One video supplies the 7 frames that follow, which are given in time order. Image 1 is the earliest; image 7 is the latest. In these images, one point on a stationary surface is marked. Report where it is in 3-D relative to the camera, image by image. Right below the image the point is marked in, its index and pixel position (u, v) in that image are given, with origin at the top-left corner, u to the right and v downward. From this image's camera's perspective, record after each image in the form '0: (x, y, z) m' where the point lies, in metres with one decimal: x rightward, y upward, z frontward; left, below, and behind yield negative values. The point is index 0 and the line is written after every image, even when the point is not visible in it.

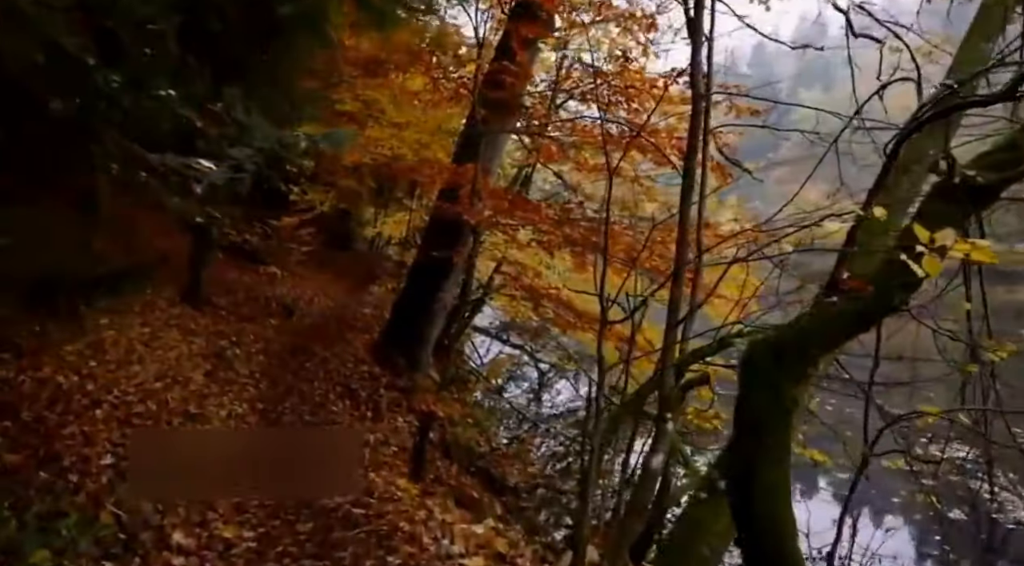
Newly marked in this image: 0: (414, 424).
0: (-1.4, -2.0, +11.9) m
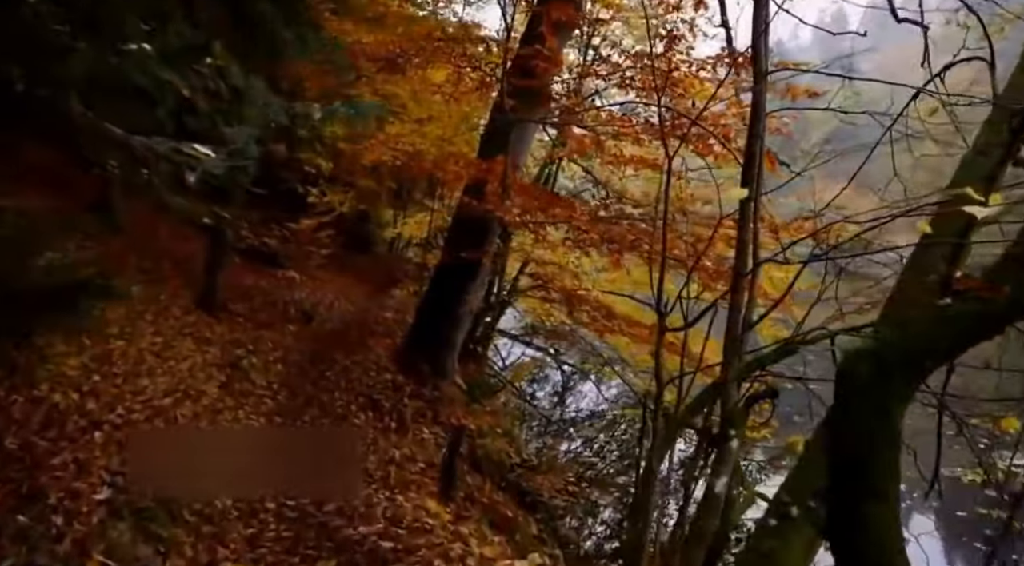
0: (-1.0, -2.1, +11.2) m
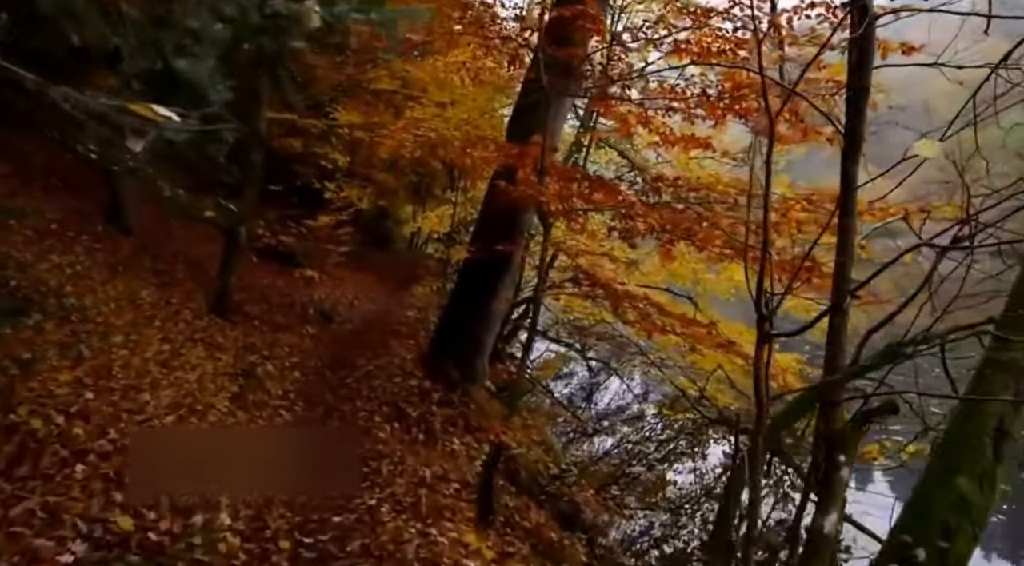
0: (-0.5, -2.0, +10.2) m
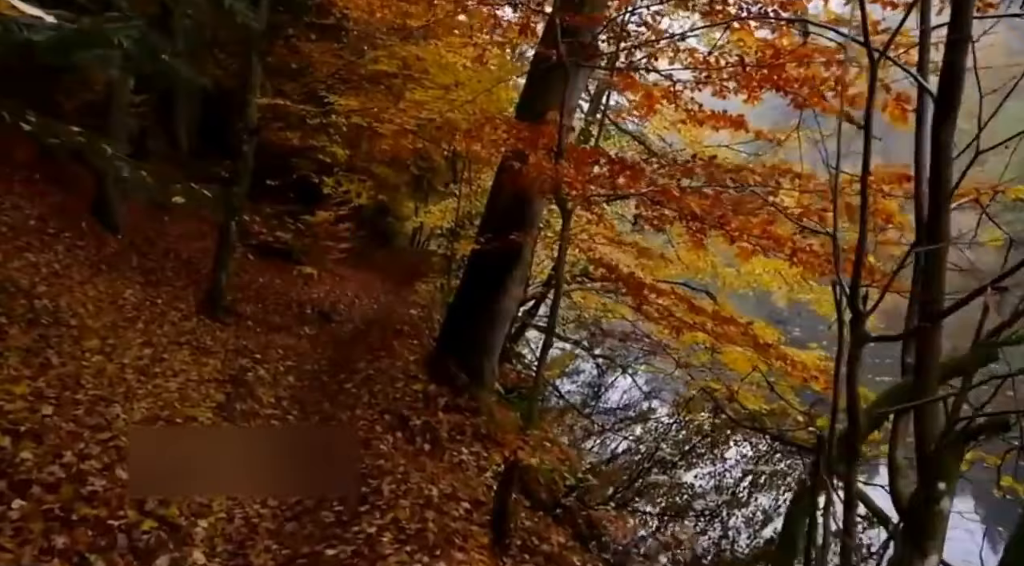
0: (-0.3, -2.0, +9.4) m
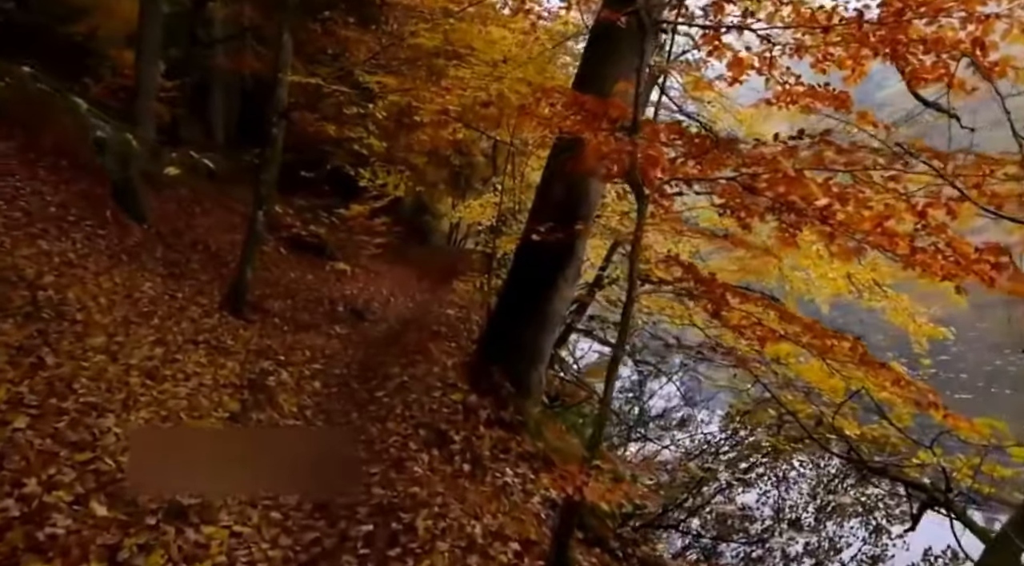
0: (+0.2, -2.0, +8.2) m
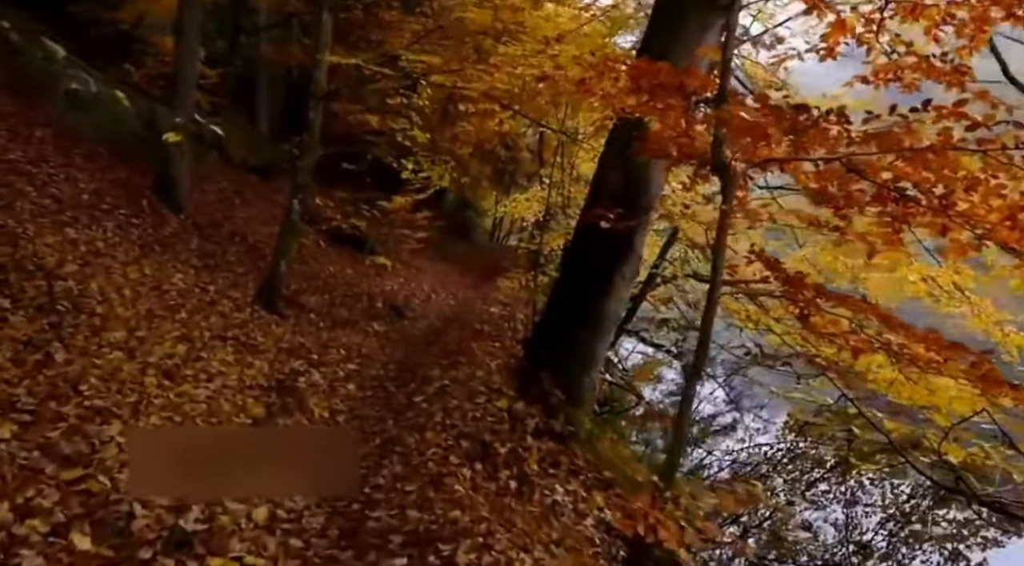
0: (+0.6, -1.9, +7.4) m
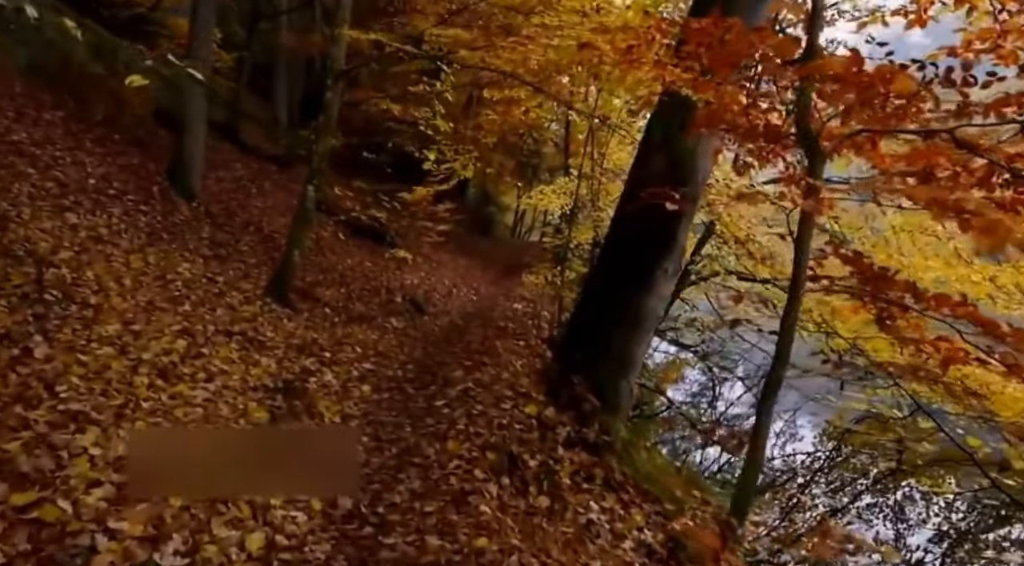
0: (+0.9, -1.9, +6.6) m
